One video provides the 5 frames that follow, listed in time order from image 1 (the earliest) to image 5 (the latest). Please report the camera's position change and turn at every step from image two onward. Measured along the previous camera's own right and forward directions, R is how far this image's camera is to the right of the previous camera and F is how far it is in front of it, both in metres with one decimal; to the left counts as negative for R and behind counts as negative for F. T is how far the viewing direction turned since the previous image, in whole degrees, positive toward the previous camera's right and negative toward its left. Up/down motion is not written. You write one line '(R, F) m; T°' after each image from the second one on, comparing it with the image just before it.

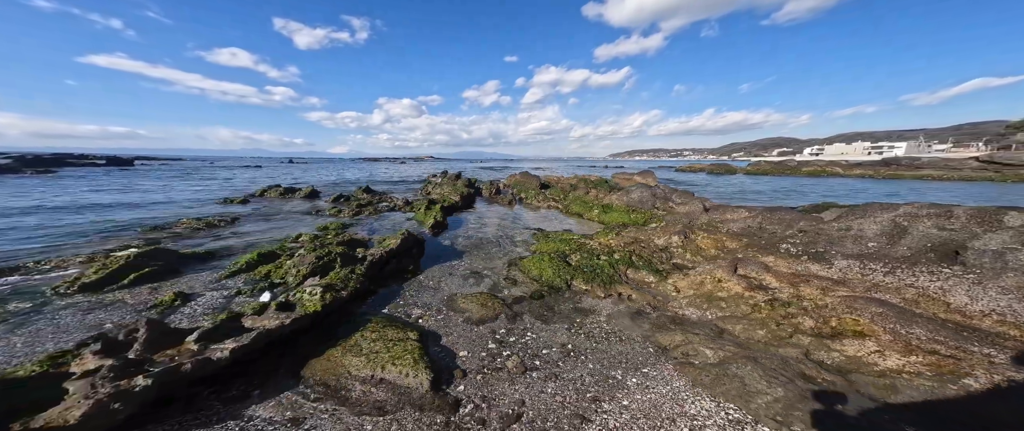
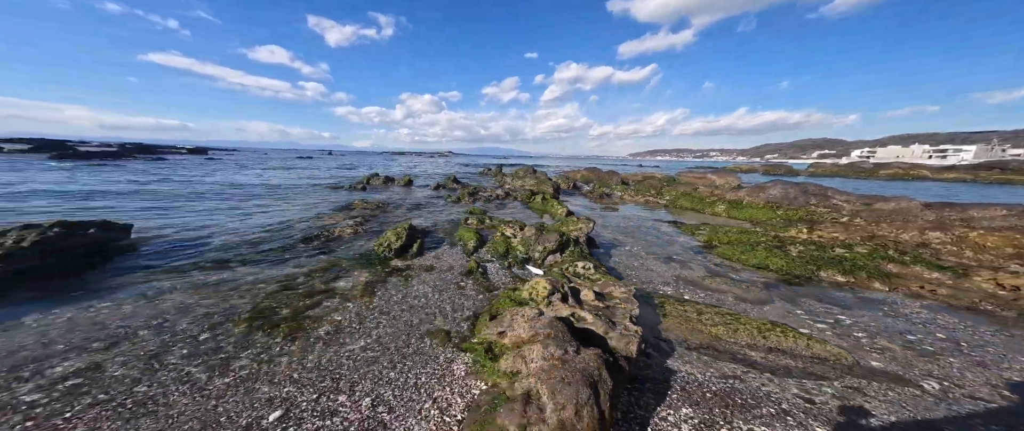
(-8.1, -1.2) m; -10°
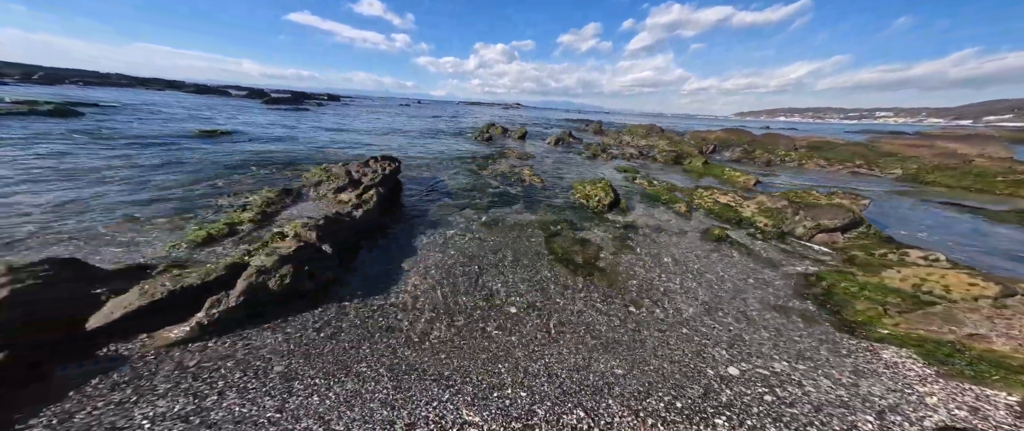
(-7.9, -0.9) m; -19°
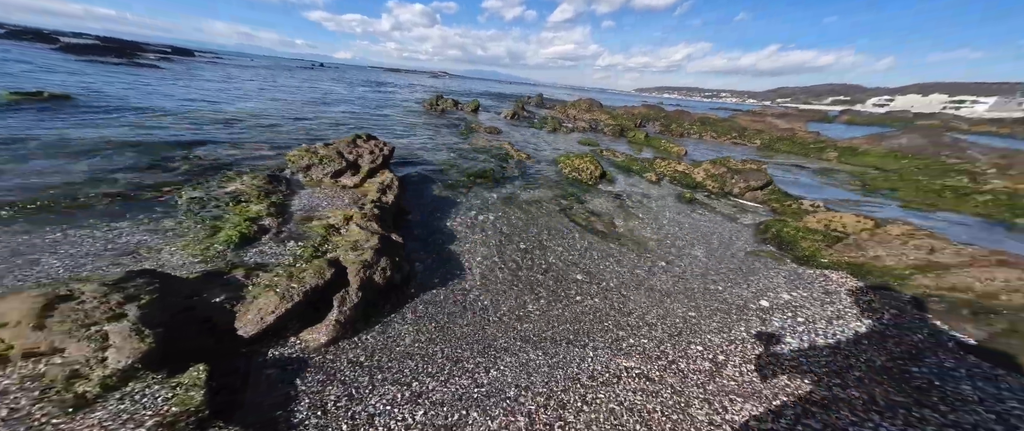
(-5.1, -0.5) m; +11°
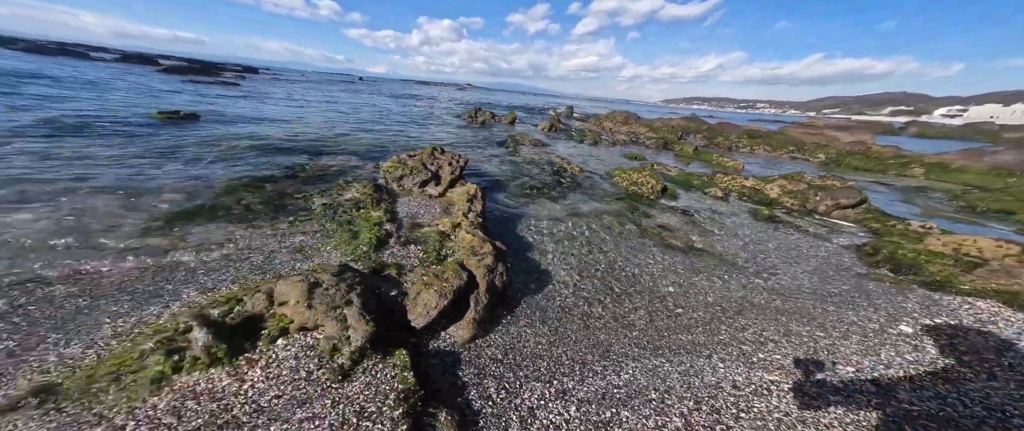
(-3.0, -1.0) m; -6°
